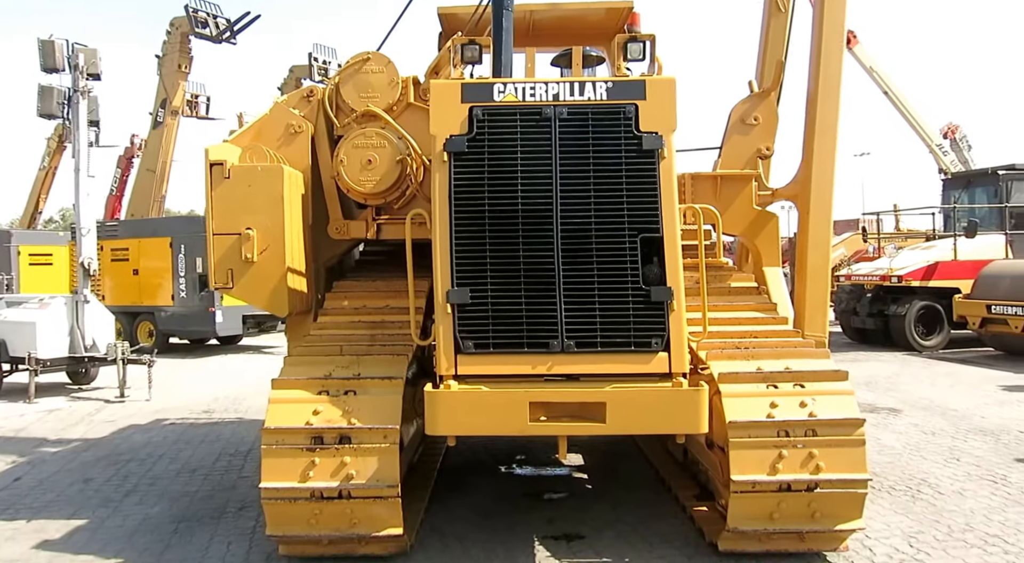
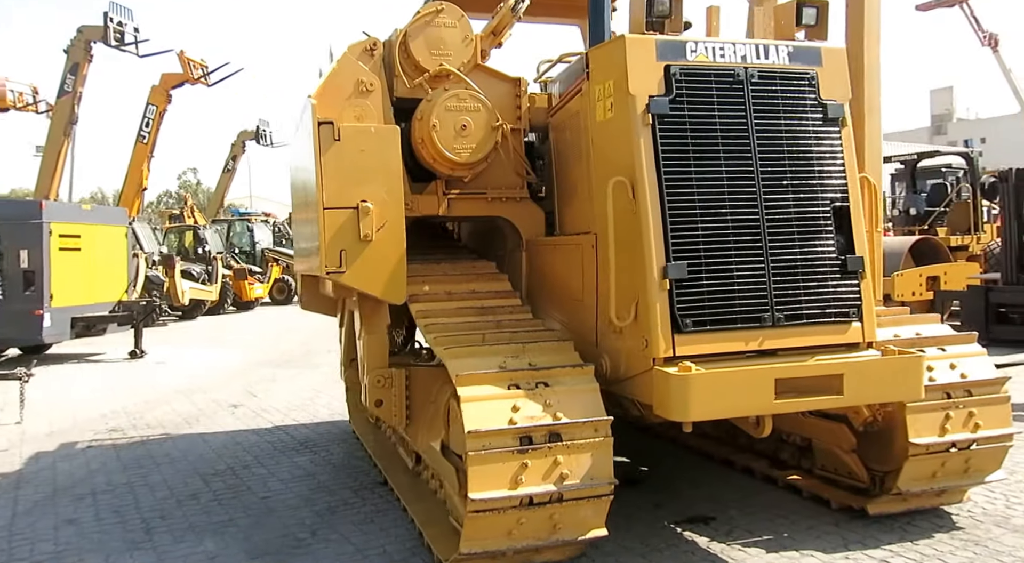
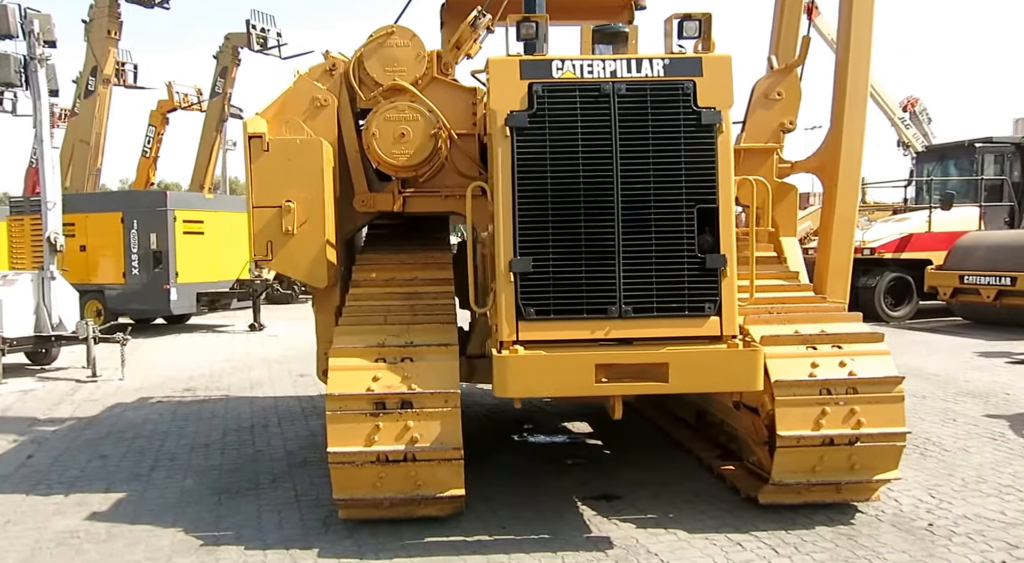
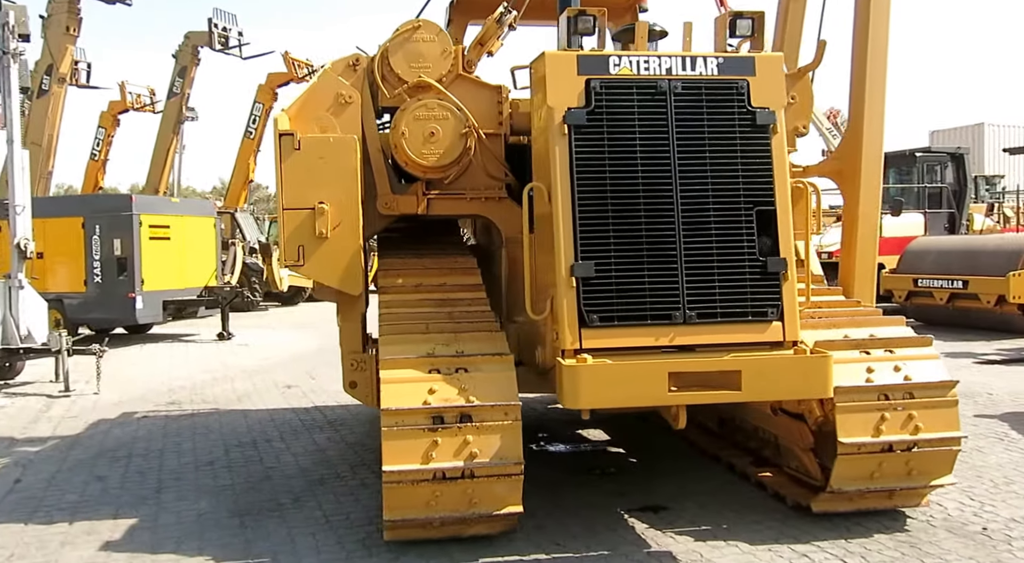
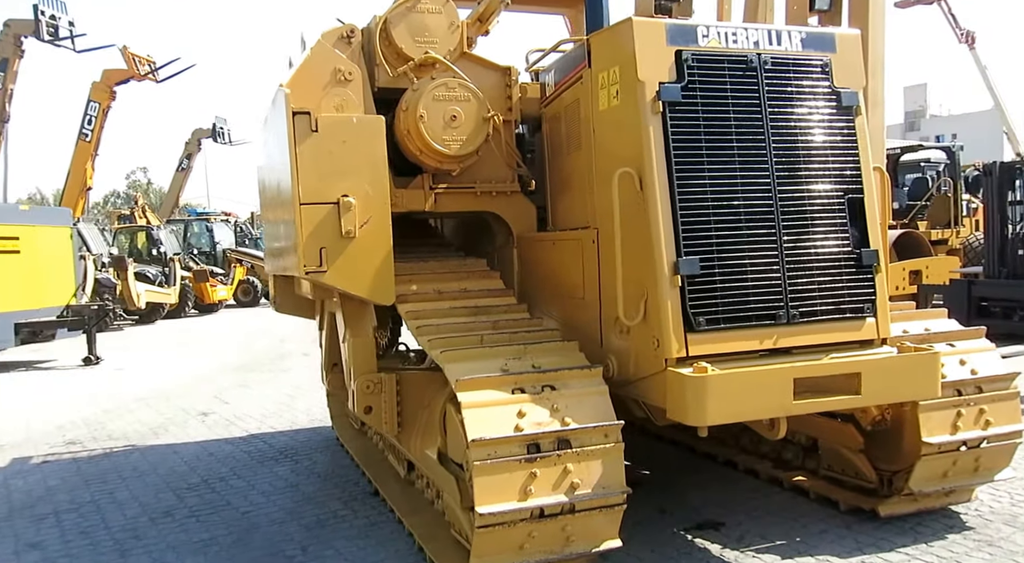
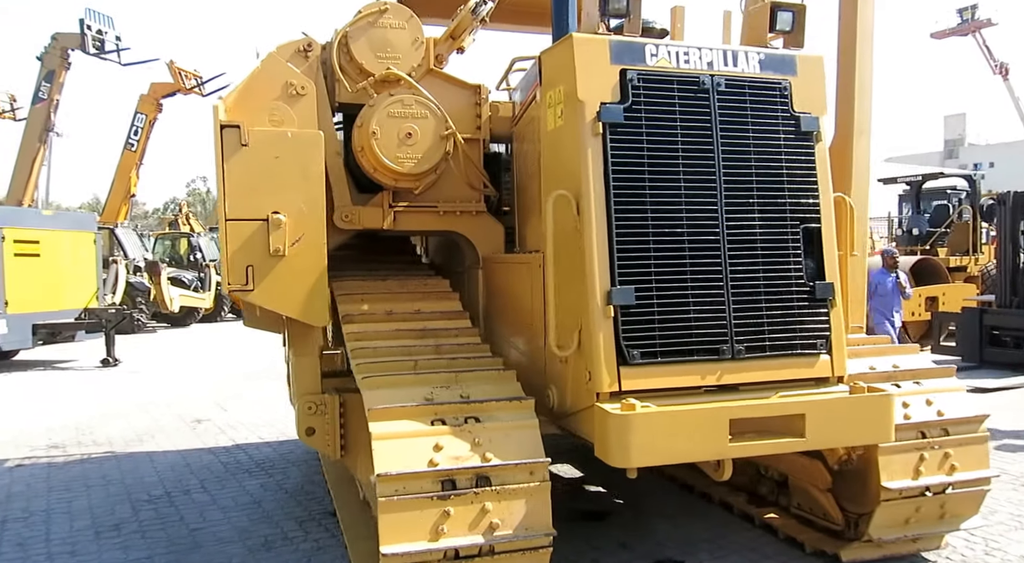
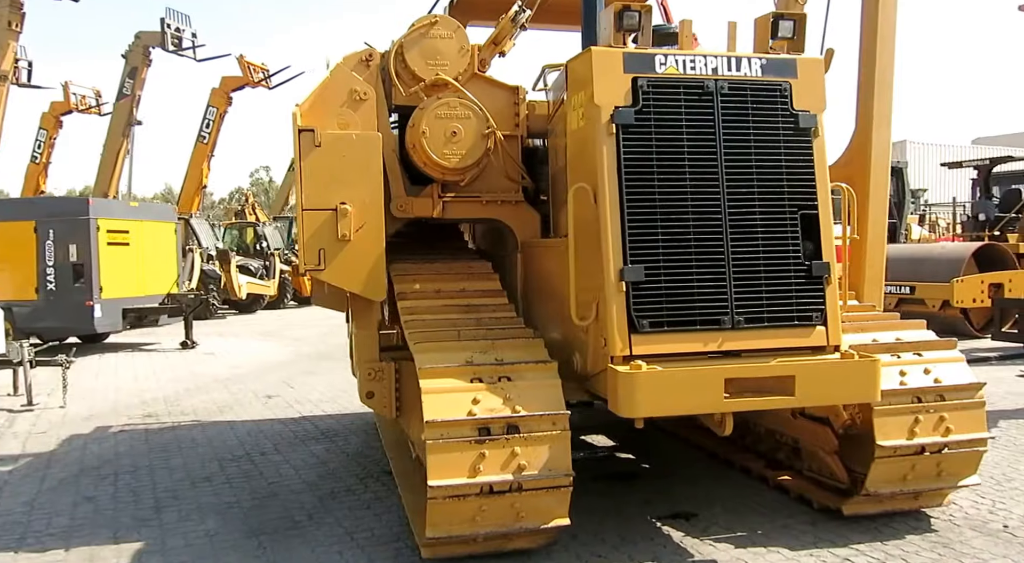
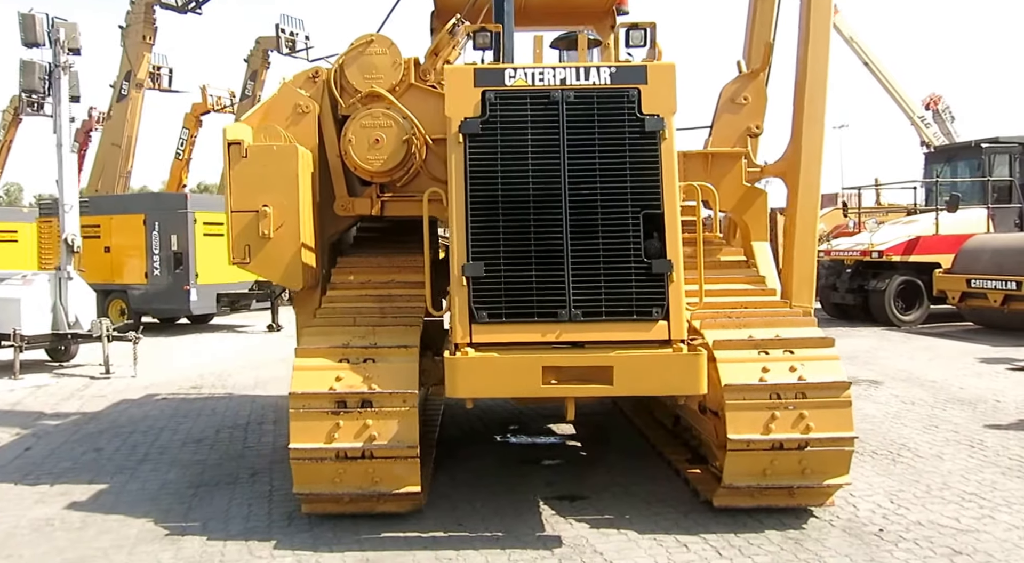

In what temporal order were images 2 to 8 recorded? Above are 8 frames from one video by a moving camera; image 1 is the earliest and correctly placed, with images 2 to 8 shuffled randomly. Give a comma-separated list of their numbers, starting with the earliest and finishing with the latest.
8, 3, 4, 7, 2, 5, 6
